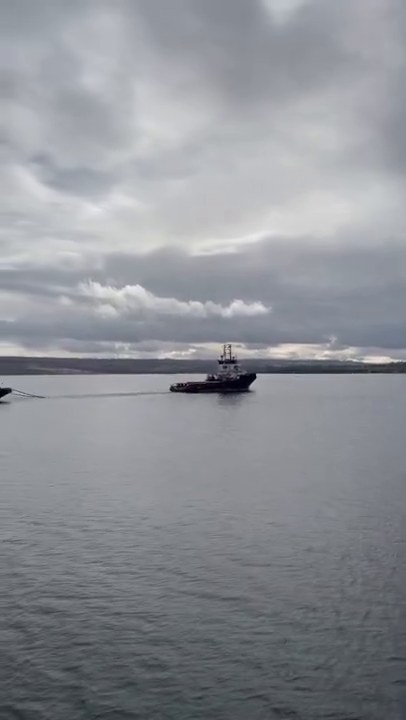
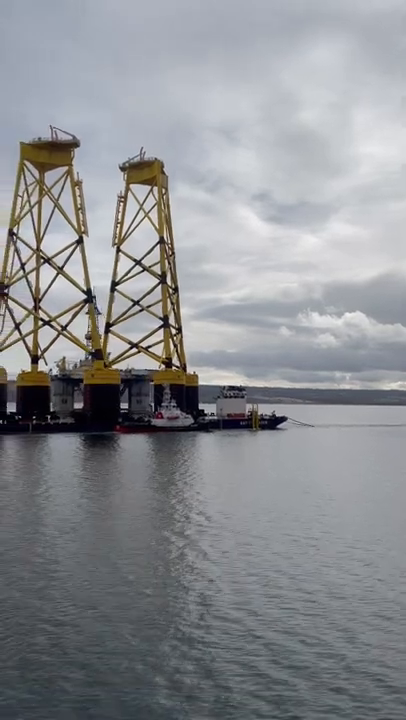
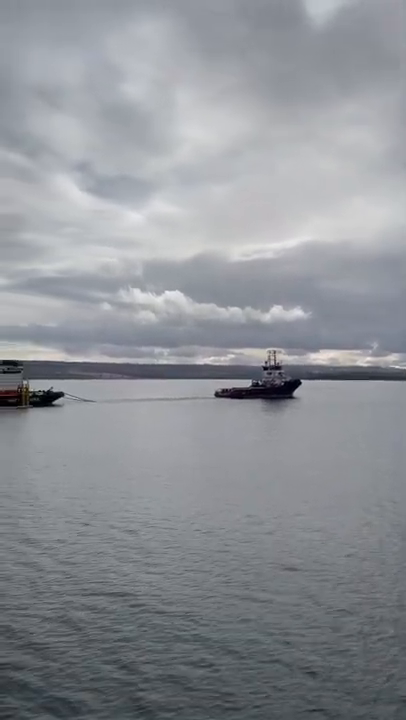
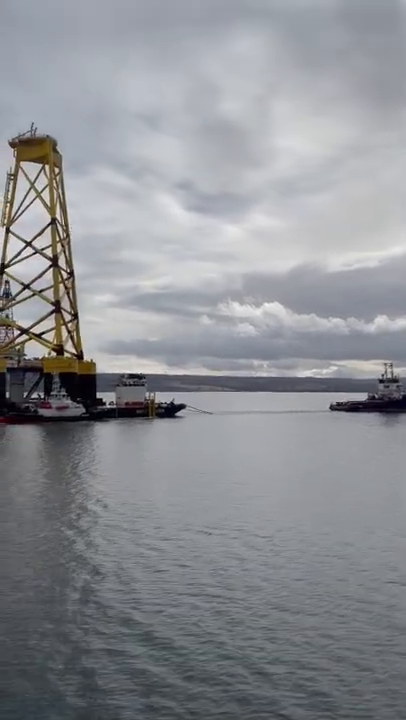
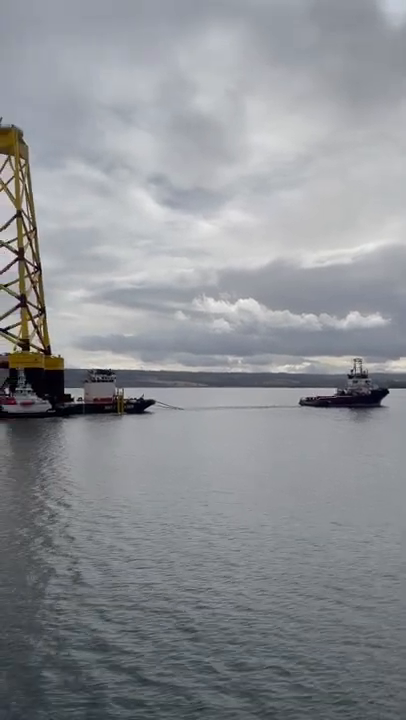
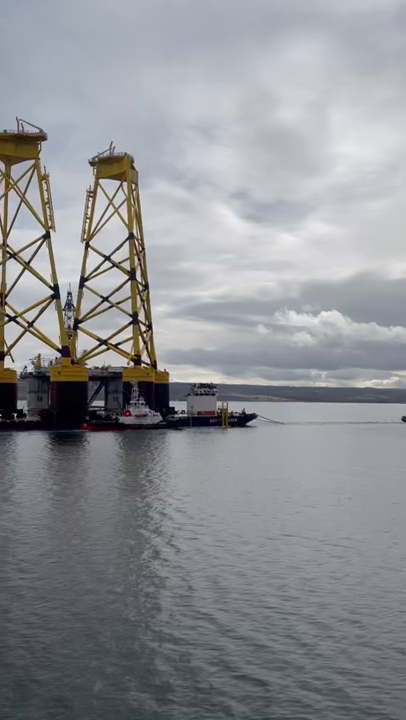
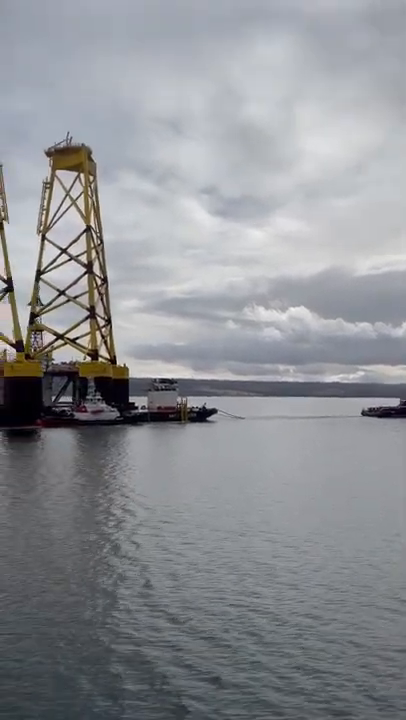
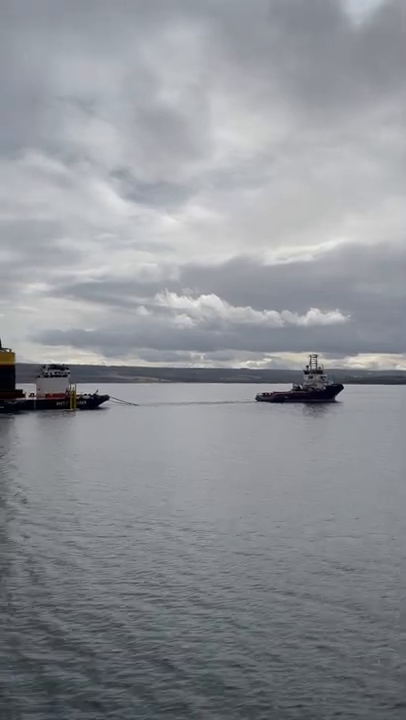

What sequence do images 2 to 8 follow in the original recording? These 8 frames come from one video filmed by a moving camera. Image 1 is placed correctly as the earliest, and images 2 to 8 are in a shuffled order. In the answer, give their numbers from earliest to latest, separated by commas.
3, 8, 5, 4, 7, 6, 2
